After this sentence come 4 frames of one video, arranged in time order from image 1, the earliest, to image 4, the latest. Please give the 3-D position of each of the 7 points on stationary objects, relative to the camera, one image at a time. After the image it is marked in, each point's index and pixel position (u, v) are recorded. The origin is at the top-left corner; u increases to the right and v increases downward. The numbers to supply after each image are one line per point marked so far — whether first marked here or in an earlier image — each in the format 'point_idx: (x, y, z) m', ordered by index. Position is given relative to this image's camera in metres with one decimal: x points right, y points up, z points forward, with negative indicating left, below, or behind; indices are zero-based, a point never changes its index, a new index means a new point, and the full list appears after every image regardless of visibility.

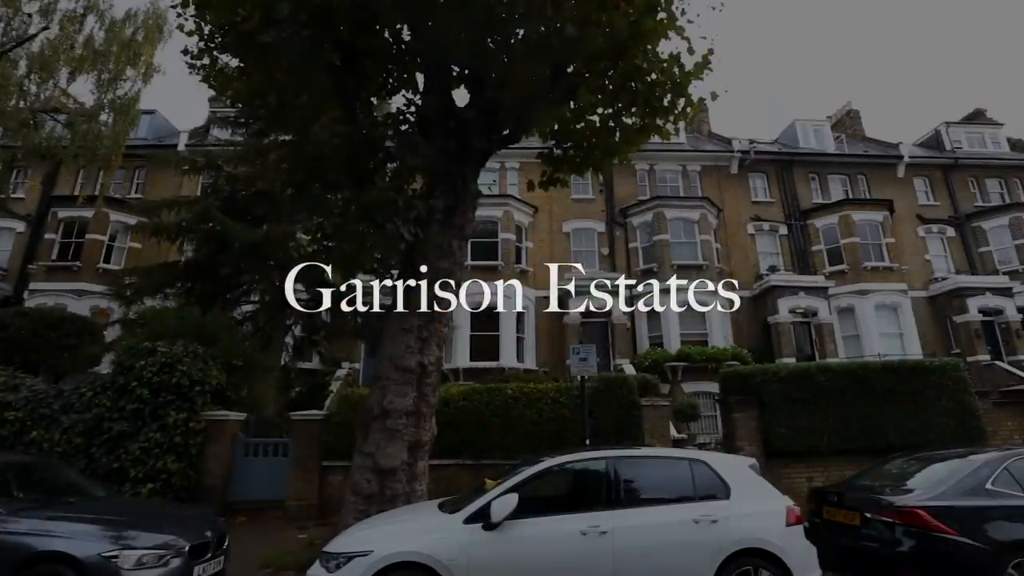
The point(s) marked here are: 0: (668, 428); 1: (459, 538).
0: (+2.8, -2.5, +9.3) m
1: (-0.4, -2.0, +4.2) m
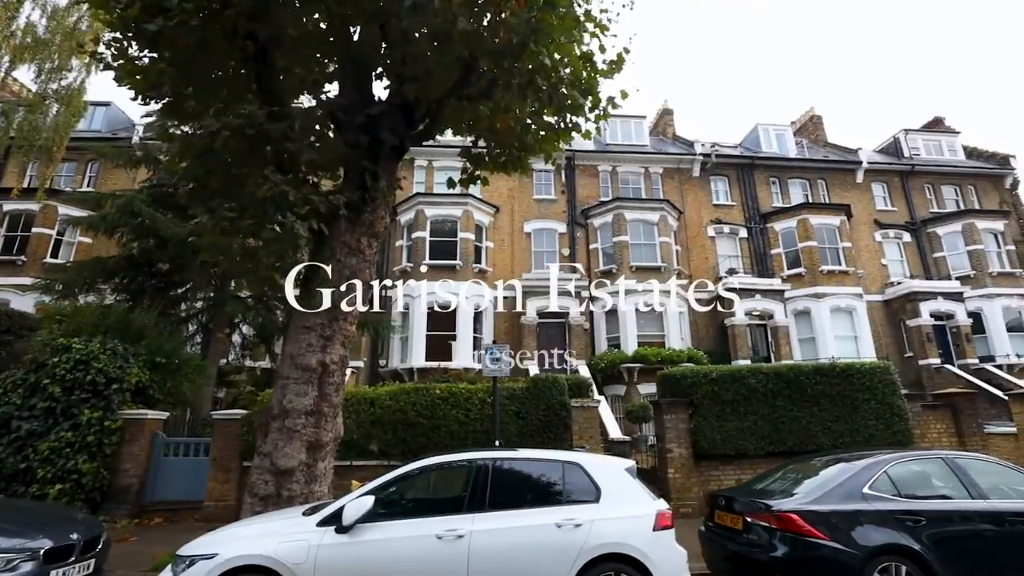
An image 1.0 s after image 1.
0: (+1.5, -2.5, +9.2) m
1: (-1.6, -2.0, +4.1) m
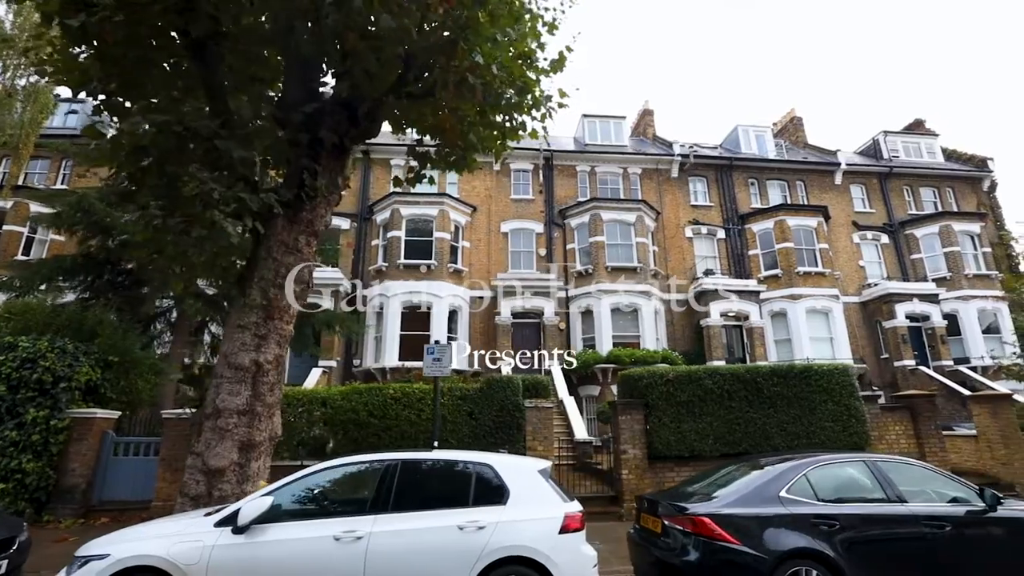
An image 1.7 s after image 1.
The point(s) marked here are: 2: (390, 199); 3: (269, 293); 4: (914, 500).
0: (+0.7, -2.5, +9.2) m
1: (-2.4, -2.0, +4.1) m
2: (-4.5, +3.2, +19.0) m
3: (-3.1, -0.1, +6.7) m
4: (+3.9, -2.0, +5.0) m
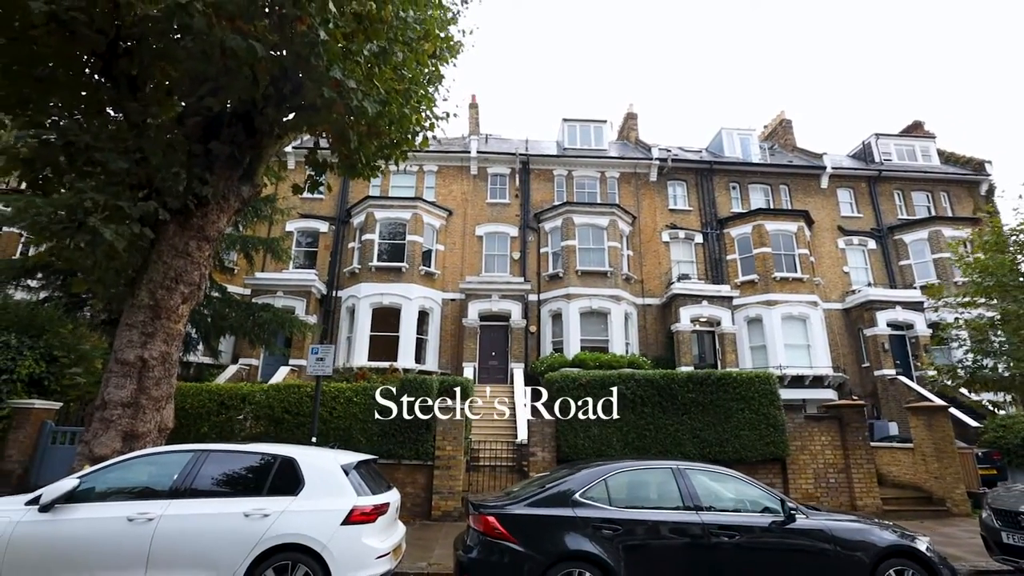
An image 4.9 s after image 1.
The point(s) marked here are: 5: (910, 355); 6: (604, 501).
0: (-1.0, -2.6, +9.4) m
1: (-4.3, -2.0, +4.5) m
2: (-5.5, +3.2, +19.5) m
3: (-4.9, -0.1, +7.1) m
4: (+2.0, -2.1, +5.1) m
5: (+14.6, -2.5, +19.1) m
6: (+0.9, -2.0, +5.1) m
